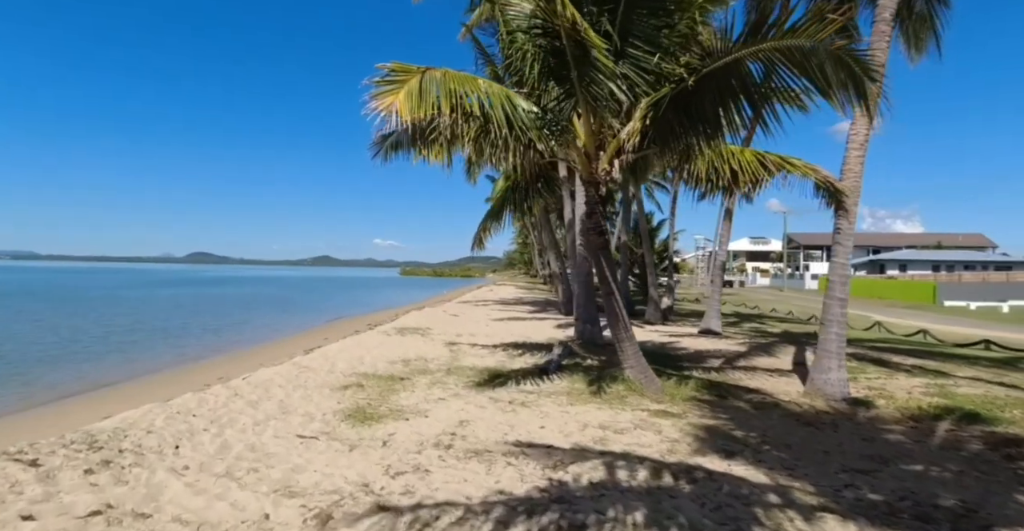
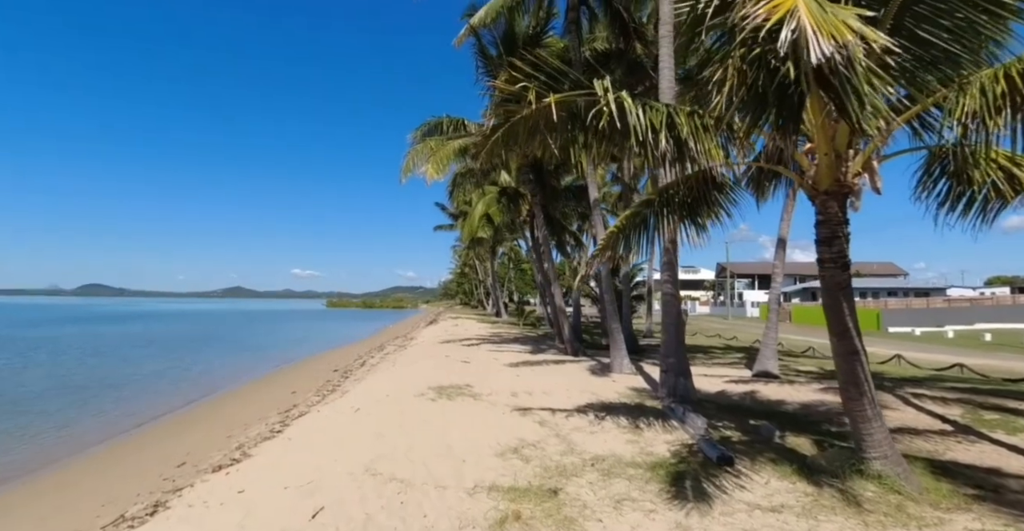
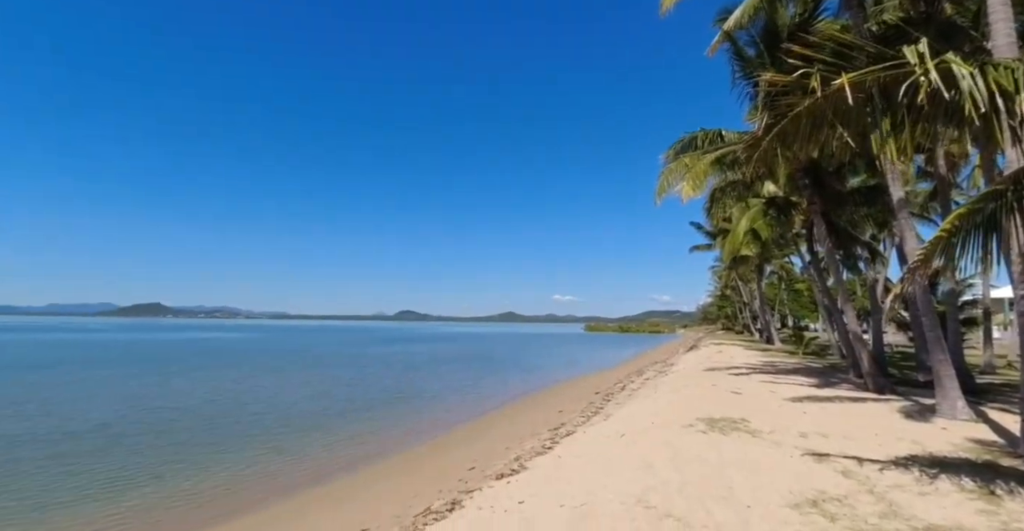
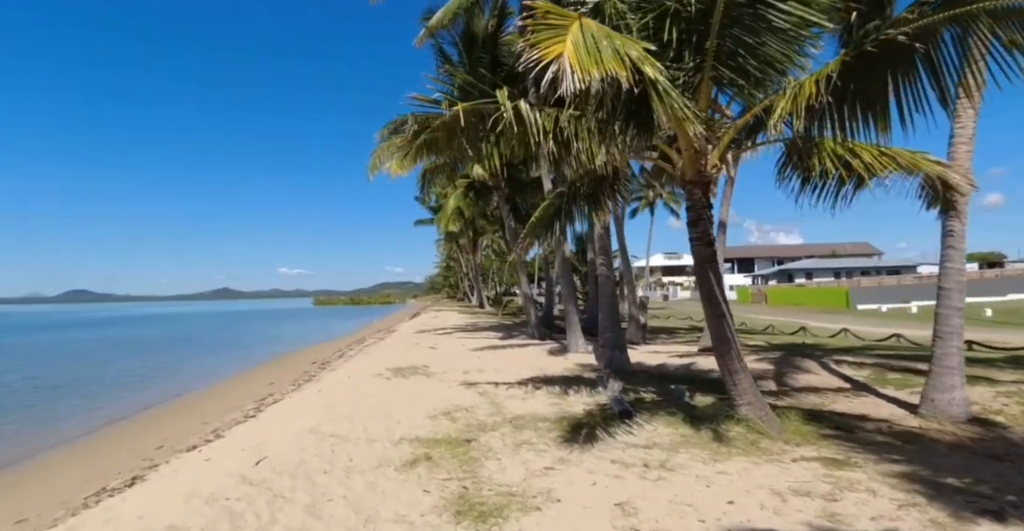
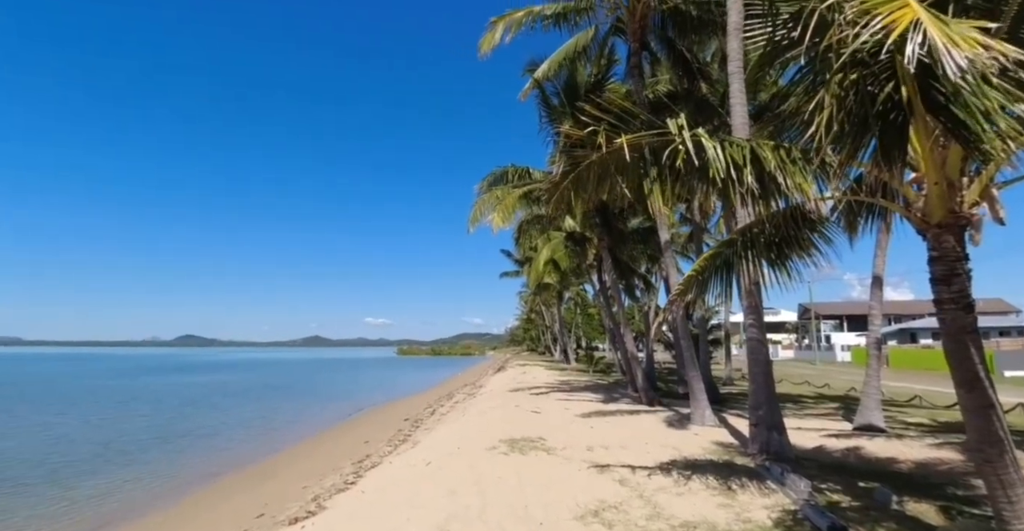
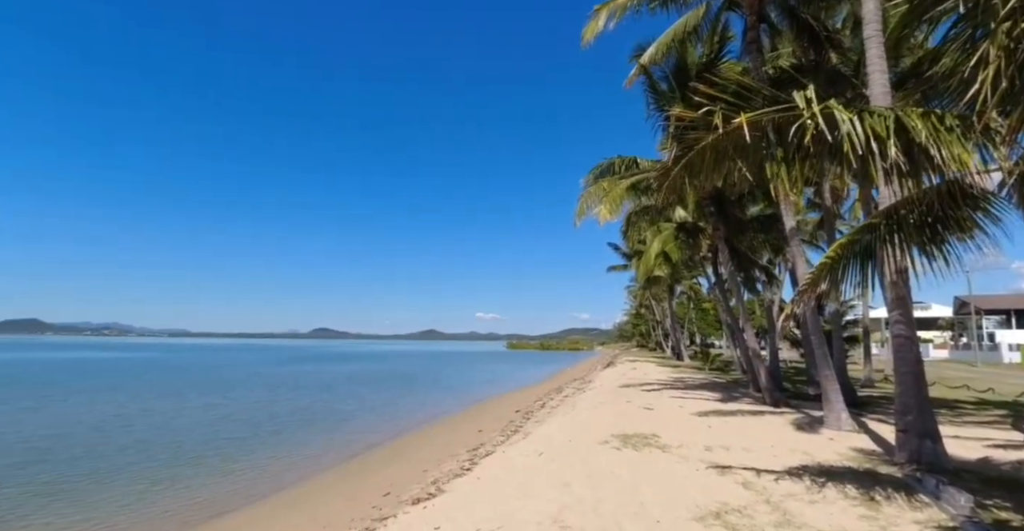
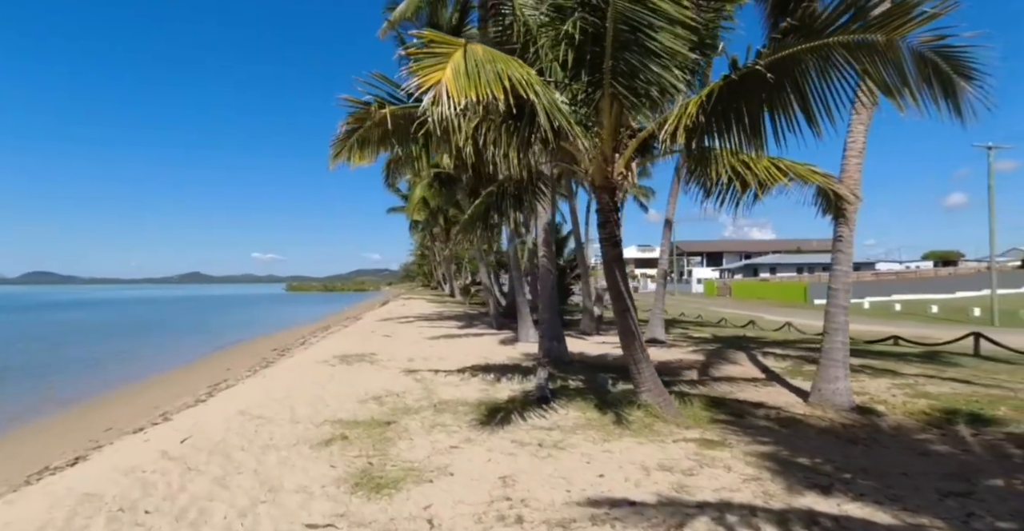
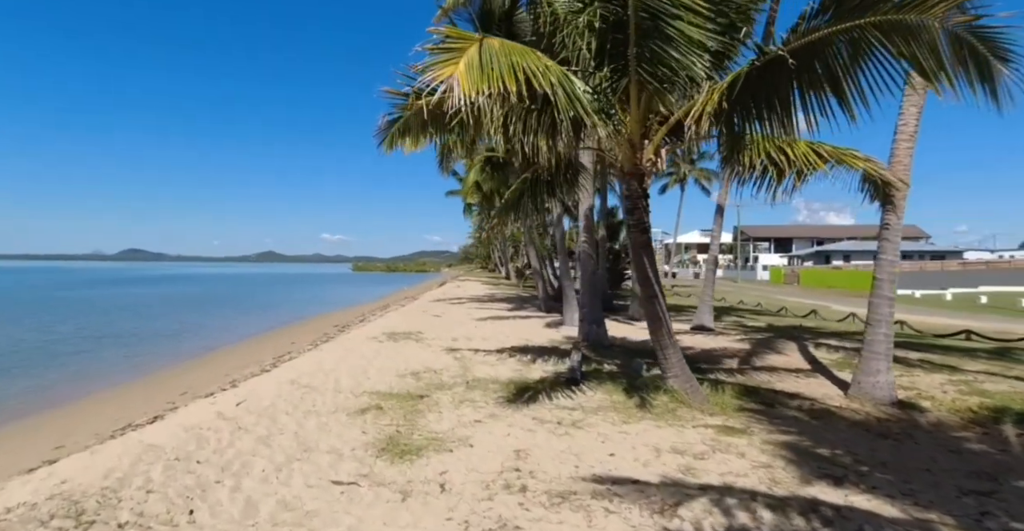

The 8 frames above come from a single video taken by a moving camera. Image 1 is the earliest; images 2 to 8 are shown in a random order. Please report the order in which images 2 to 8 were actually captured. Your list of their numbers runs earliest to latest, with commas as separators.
8, 7, 4, 2, 5, 6, 3
